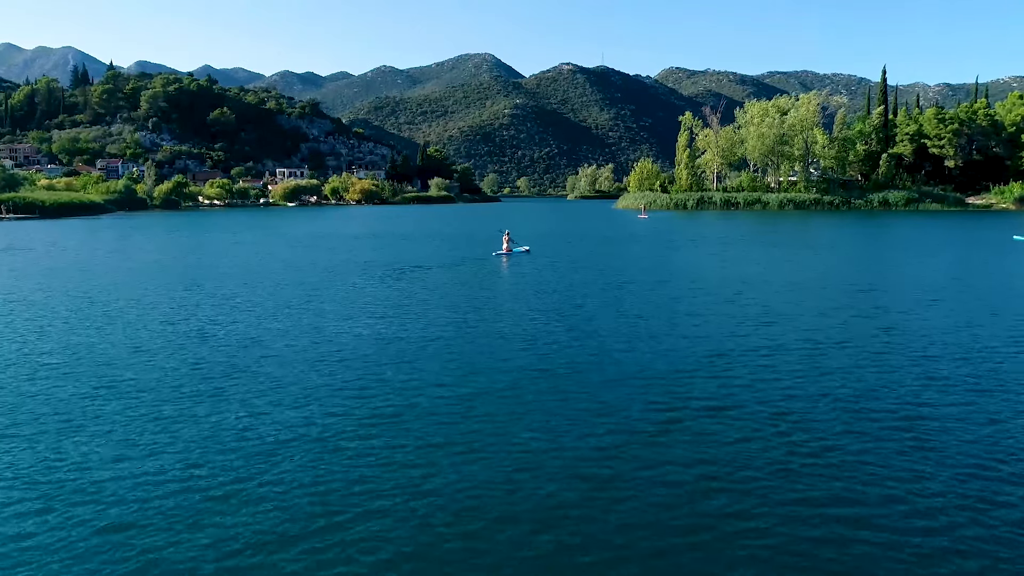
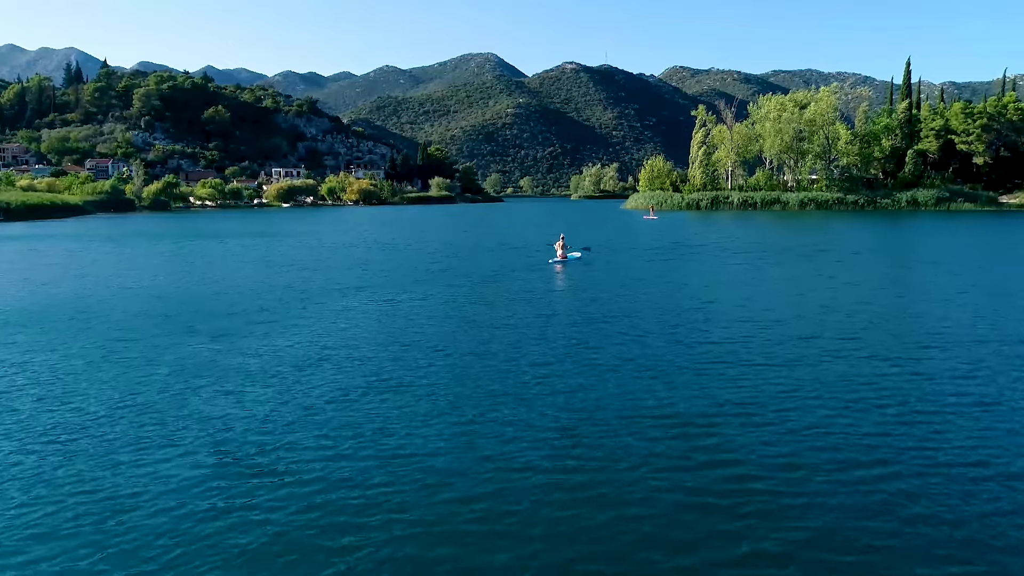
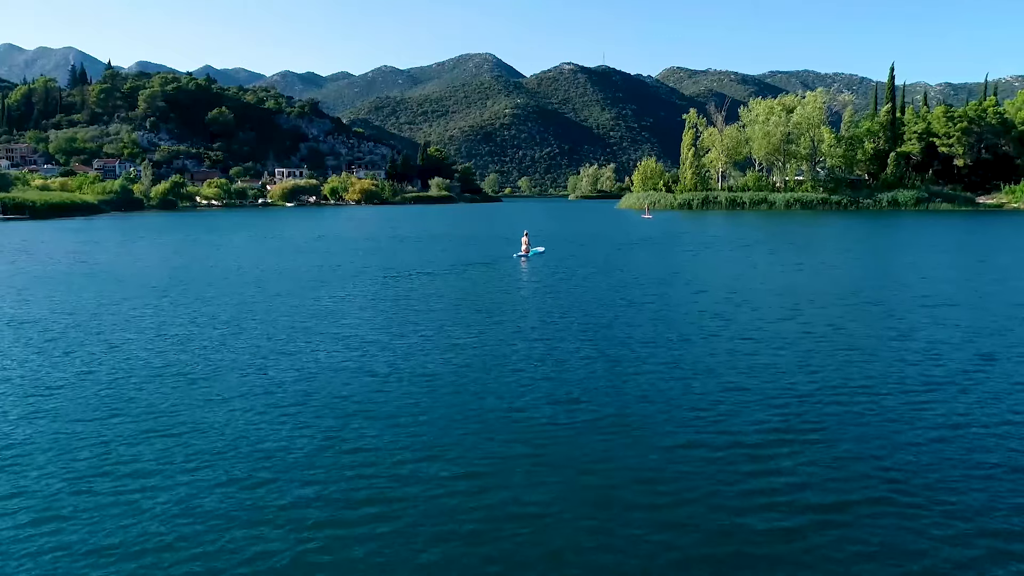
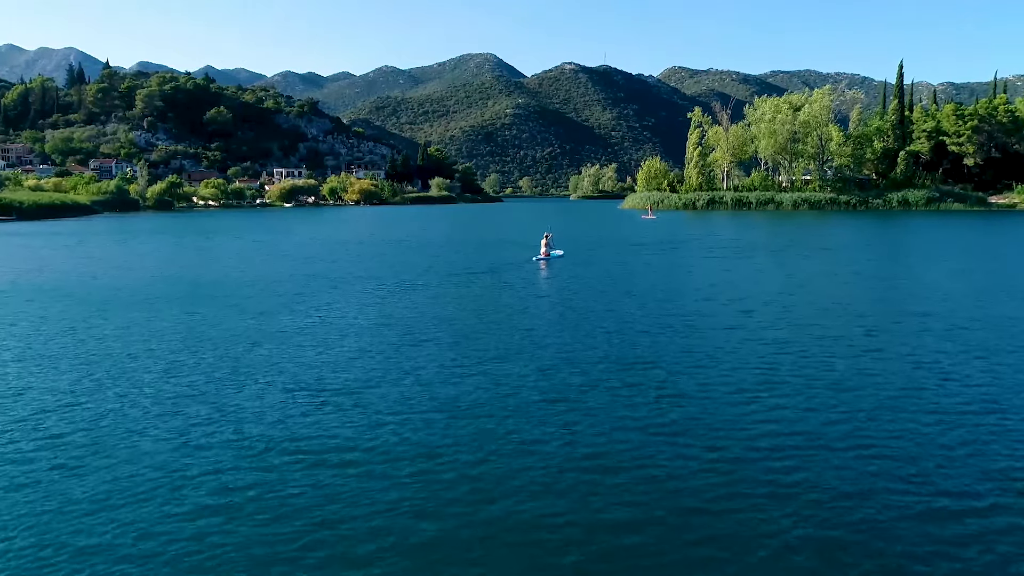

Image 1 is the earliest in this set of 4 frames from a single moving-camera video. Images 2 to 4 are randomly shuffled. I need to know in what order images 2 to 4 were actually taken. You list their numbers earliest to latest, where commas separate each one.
3, 4, 2
